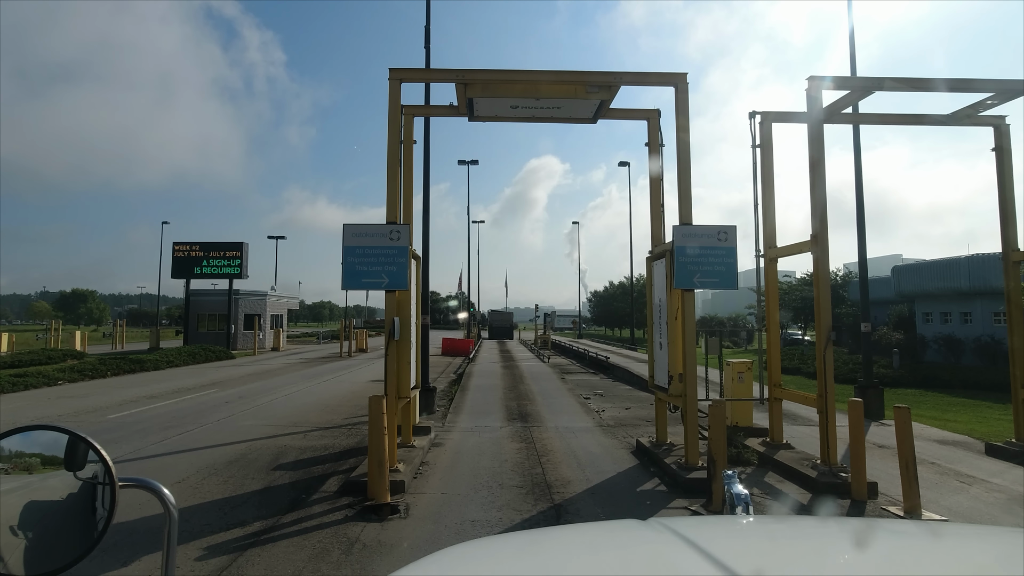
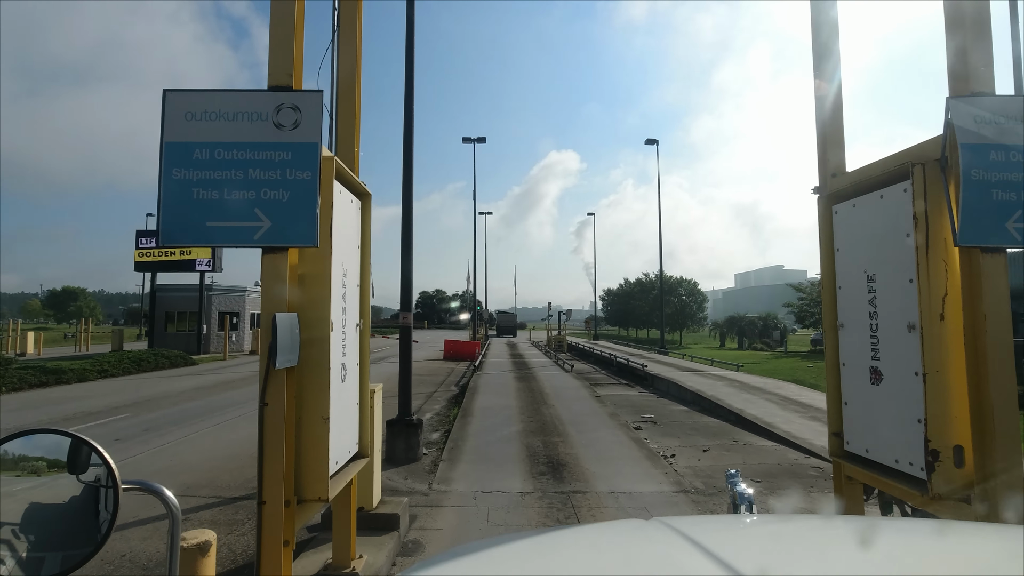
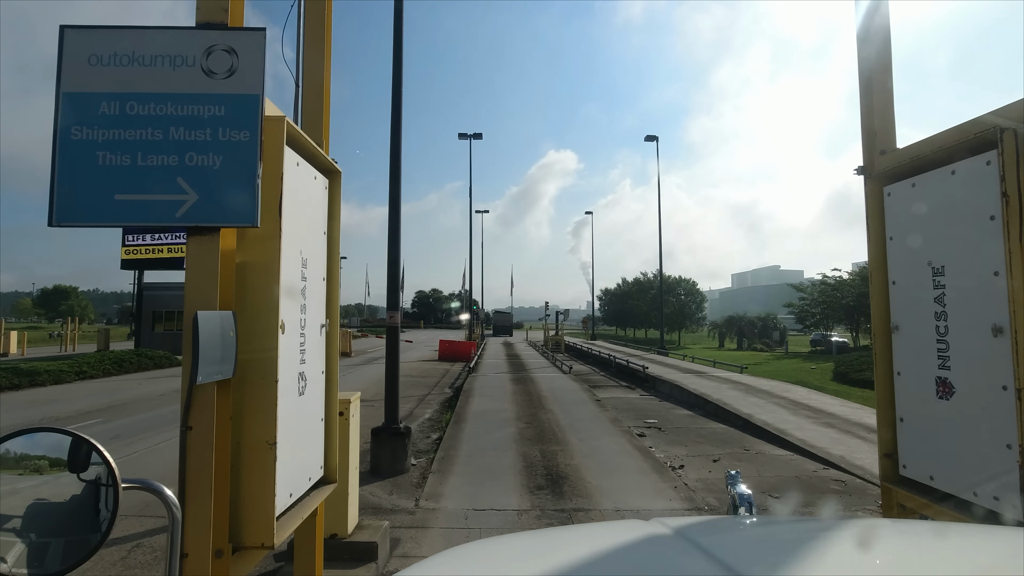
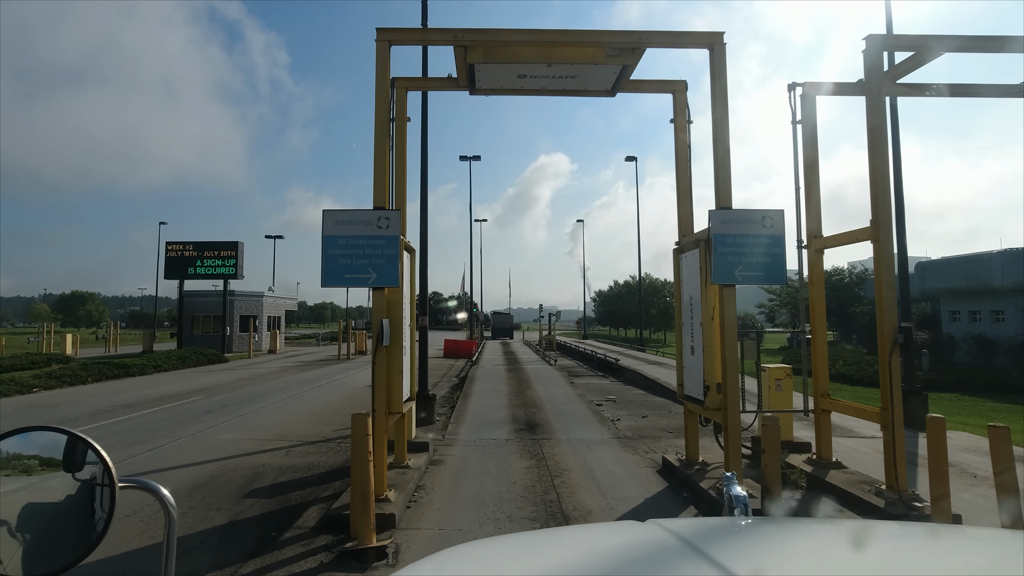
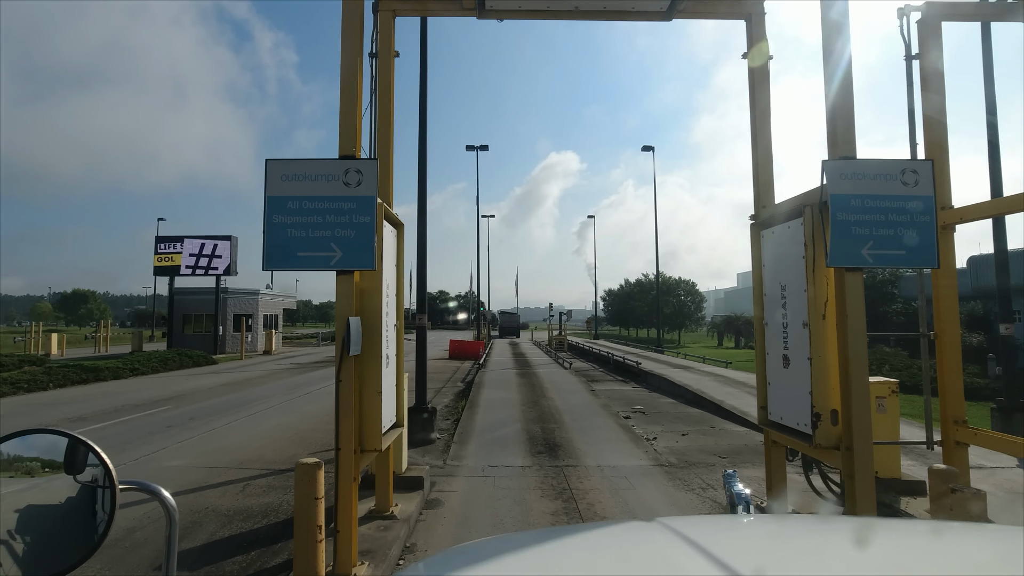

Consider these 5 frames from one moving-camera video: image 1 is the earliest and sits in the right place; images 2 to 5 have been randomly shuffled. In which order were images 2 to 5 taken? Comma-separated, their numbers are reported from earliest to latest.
4, 5, 2, 3
